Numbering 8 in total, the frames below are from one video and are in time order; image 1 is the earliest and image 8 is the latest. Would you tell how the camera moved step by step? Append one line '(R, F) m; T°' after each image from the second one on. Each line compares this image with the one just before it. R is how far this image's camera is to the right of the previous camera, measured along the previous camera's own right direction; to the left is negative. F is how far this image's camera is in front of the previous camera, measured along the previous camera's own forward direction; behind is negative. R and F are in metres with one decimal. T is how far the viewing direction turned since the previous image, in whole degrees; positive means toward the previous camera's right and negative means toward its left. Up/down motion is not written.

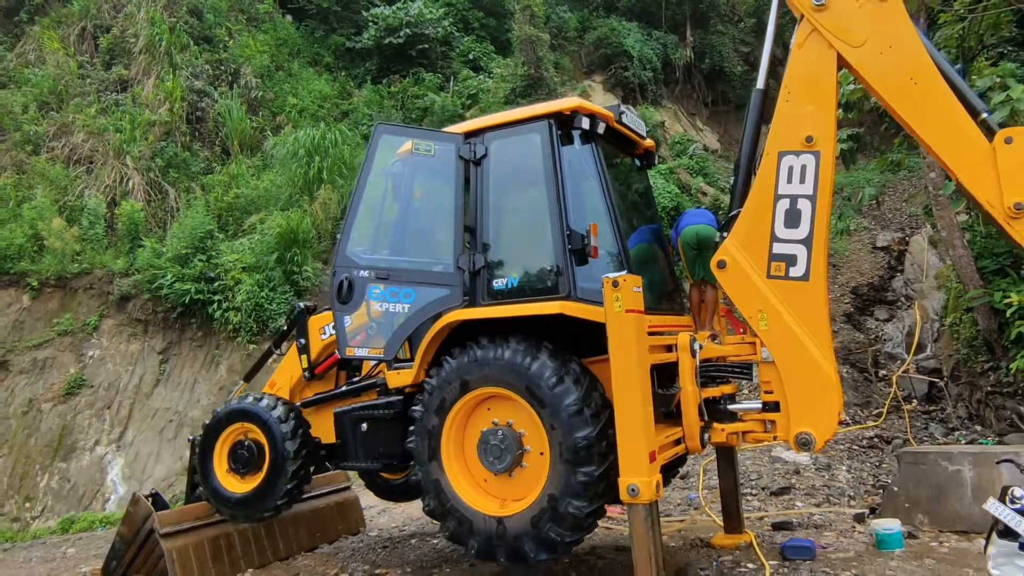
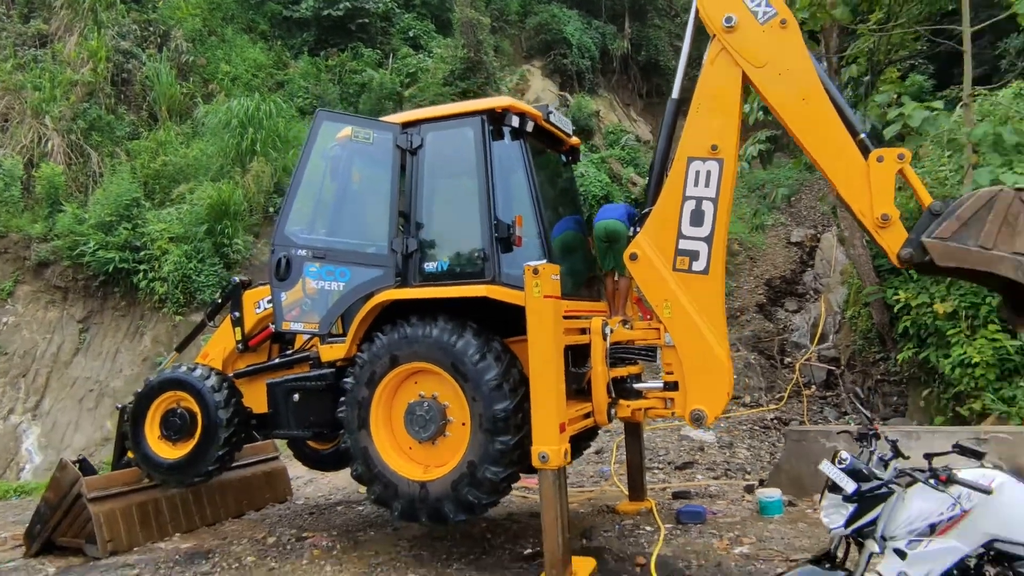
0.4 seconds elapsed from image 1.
(0.0, -0.3) m; +5°
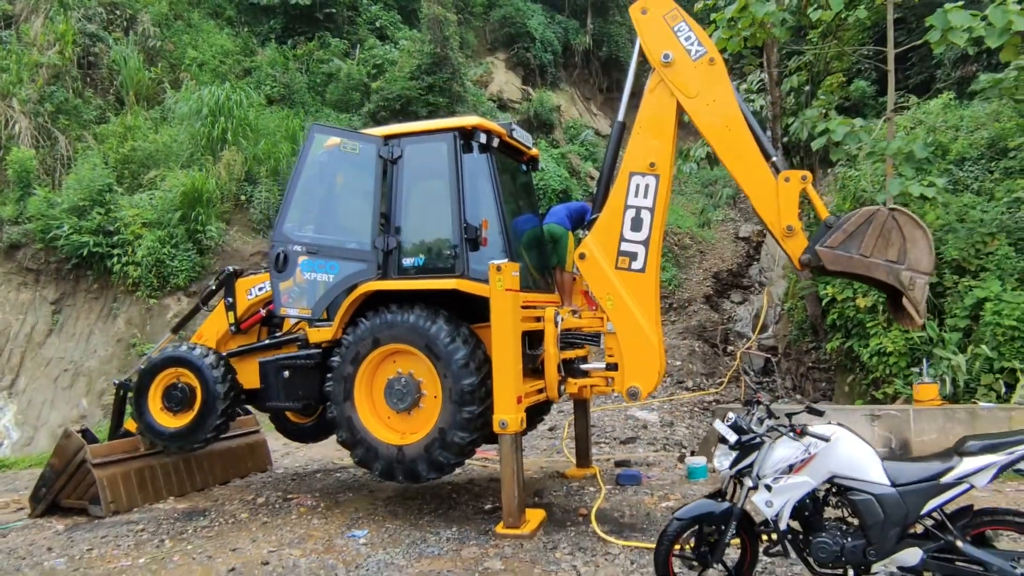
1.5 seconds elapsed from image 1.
(0.0, -0.6) m; +3°
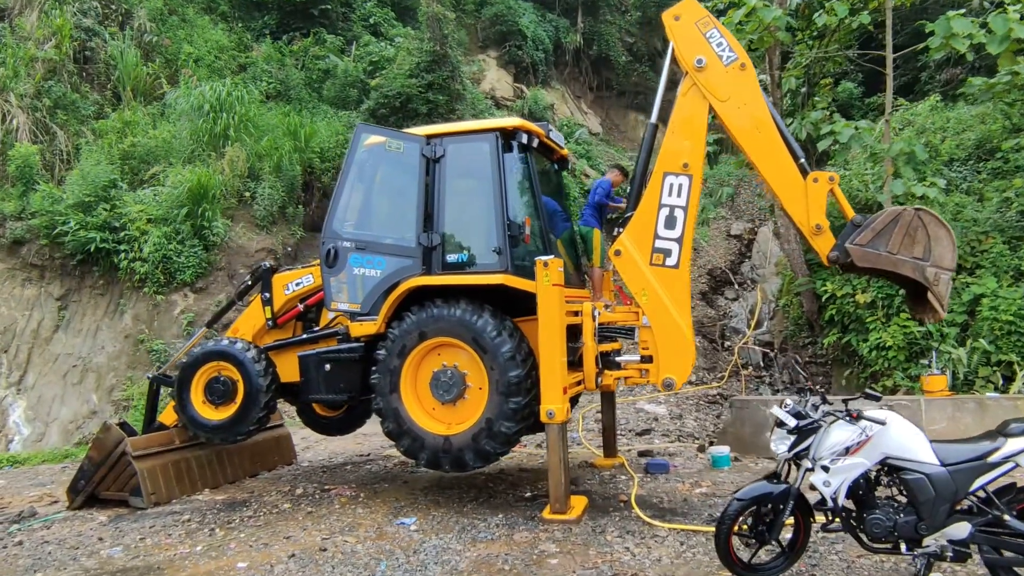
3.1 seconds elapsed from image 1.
(-0.3, -0.1) m; +2°
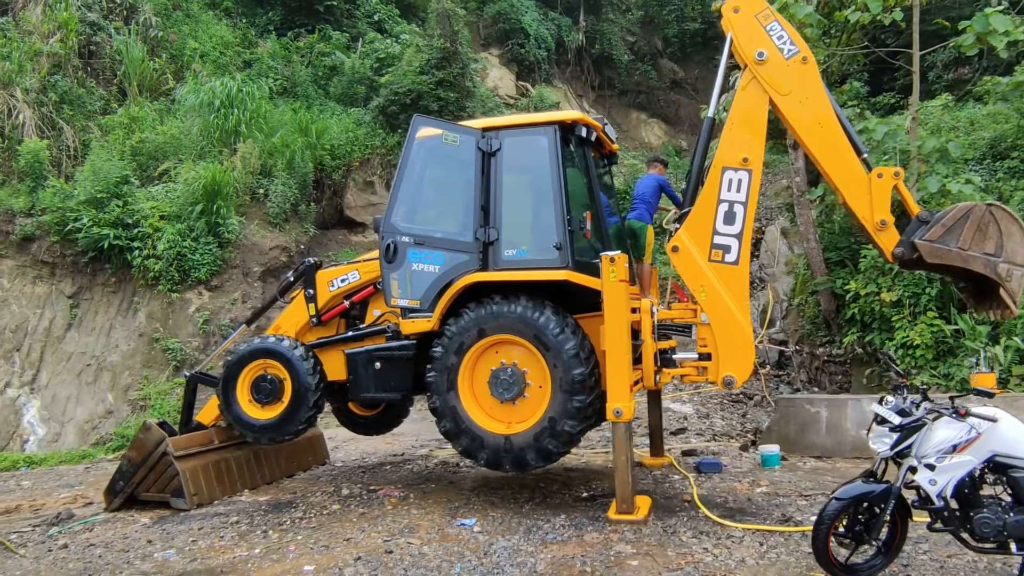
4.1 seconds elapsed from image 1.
(-0.4, +0.1) m; +1°
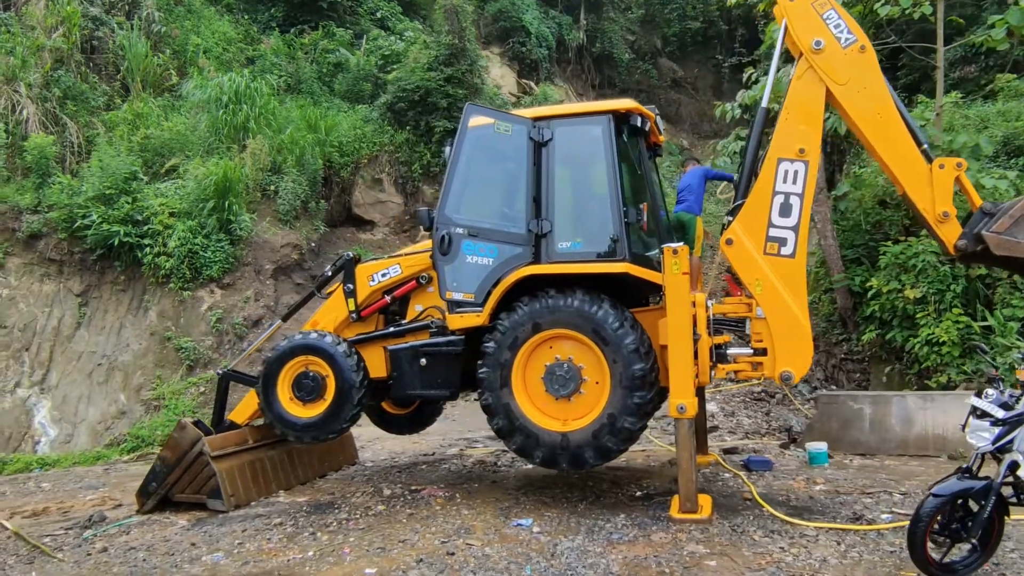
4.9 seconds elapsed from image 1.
(-0.4, +0.1) m; +1°
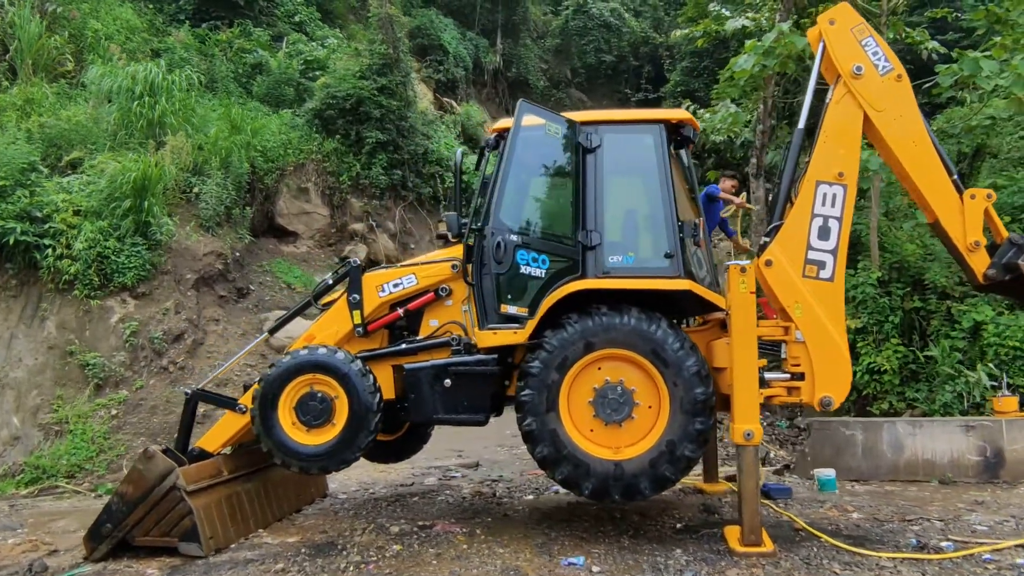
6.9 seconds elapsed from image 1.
(-0.8, +0.4) m; +9°
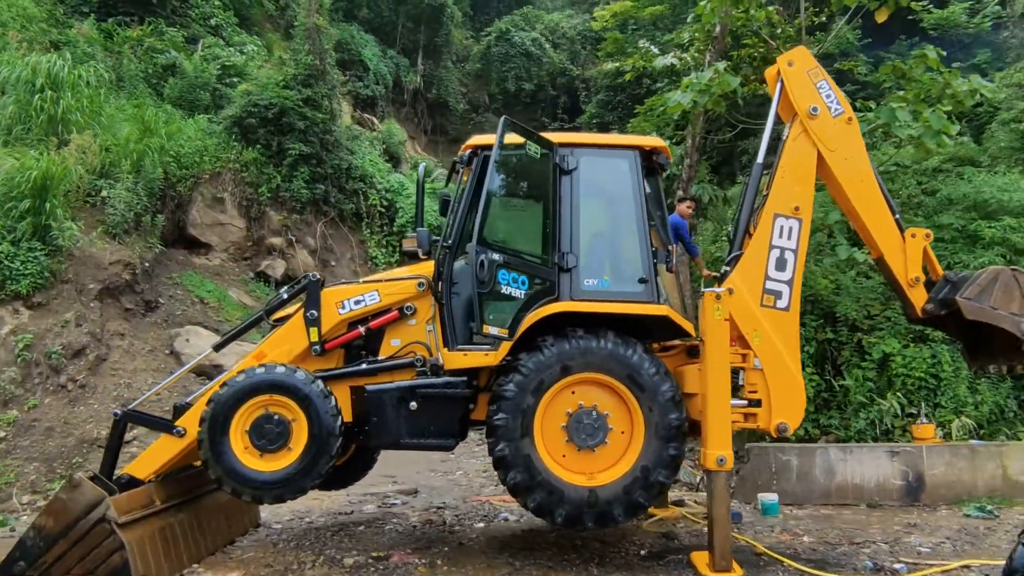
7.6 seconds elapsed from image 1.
(-0.4, +0.1) m; +8°
